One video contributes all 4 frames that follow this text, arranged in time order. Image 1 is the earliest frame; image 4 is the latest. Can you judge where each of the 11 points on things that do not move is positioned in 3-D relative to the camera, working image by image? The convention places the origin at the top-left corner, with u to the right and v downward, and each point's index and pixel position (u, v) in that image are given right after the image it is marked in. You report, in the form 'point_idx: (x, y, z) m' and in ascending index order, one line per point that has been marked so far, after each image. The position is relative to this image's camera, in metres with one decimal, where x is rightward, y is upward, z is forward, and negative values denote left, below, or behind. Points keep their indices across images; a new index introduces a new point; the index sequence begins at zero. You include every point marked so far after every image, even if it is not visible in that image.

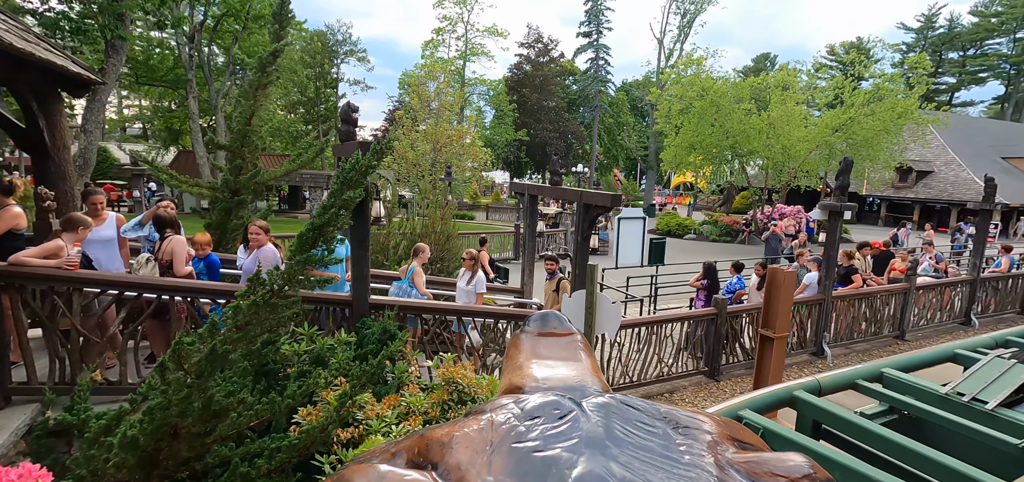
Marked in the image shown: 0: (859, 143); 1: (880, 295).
0: (+13.4, +3.9, +19.9) m
1: (+5.3, -0.8, +7.4) m
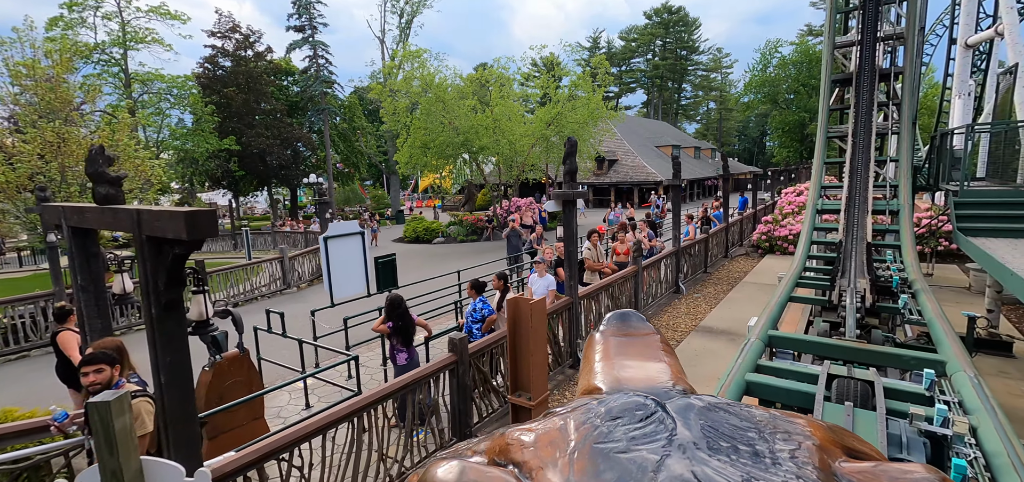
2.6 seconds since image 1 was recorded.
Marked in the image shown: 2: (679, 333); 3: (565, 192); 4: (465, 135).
0: (+2.4, +4.5, +21.8) m
1: (+1.5, -0.6, +7.1) m
2: (+2.4, -1.3, +7.4) m
3: (+0.6, +0.5, +5.6) m
4: (-1.8, +4.1, +19.8) m
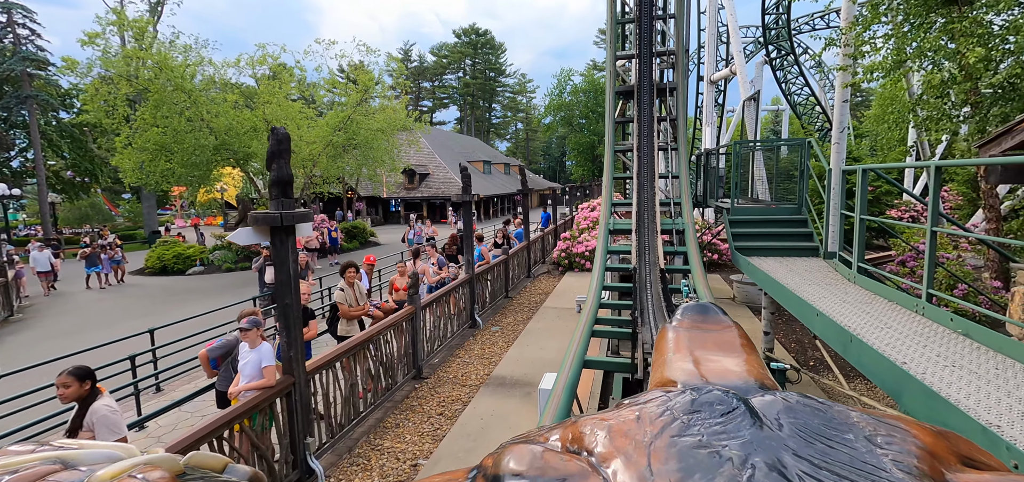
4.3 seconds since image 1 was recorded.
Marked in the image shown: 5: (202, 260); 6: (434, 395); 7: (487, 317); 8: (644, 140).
0: (-5.8, +3.7, +19.6) m
1: (-1.4, -1.0, +5.4) m
2: (-0.5, -1.7, +5.9) m
3: (-1.7, +0.2, +3.6) m
4: (-9.0, +3.3, +16.2) m
5: (-10.4, -0.6, +17.1) m
6: (-0.9, -1.7, +5.8) m
7: (-0.4, -1.4, +9.2) m
8: (+2.1, +1.6, +8.1) m
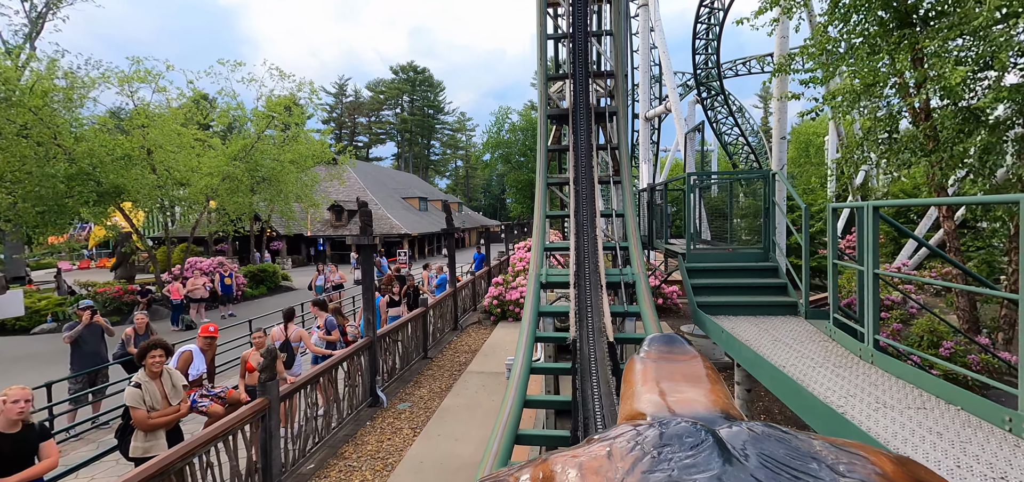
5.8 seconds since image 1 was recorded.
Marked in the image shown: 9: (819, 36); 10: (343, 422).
0: (-8.2, +2.2, +17.4) m
1: (-2.2, -1.5, +3.5) m
2: (-1.4, -2.2, +4.1) m
3: (-2.3, -0.2, +1.9) m
4: (-11.0, +2.0, +13.6) m
5: (-12.5, -2.0, +14.1) m
6: (-1.7, -2.2, +3.9) m
7: (-1.7, -2.1, +7.4) m
8: (+0.9, +0.9, +6.9) m
9: (+4.1, +2.7, +6.7) m
10: (-2.0, -2.1, +5.9) m
